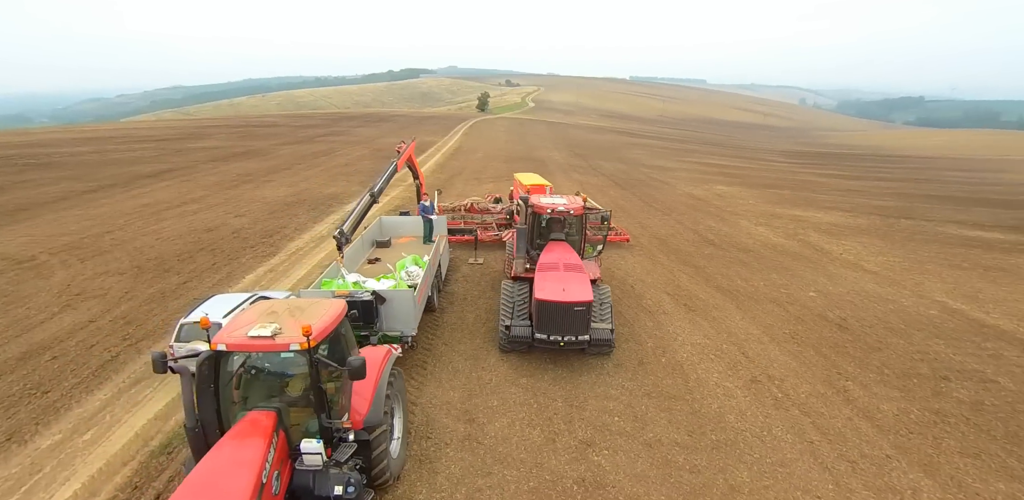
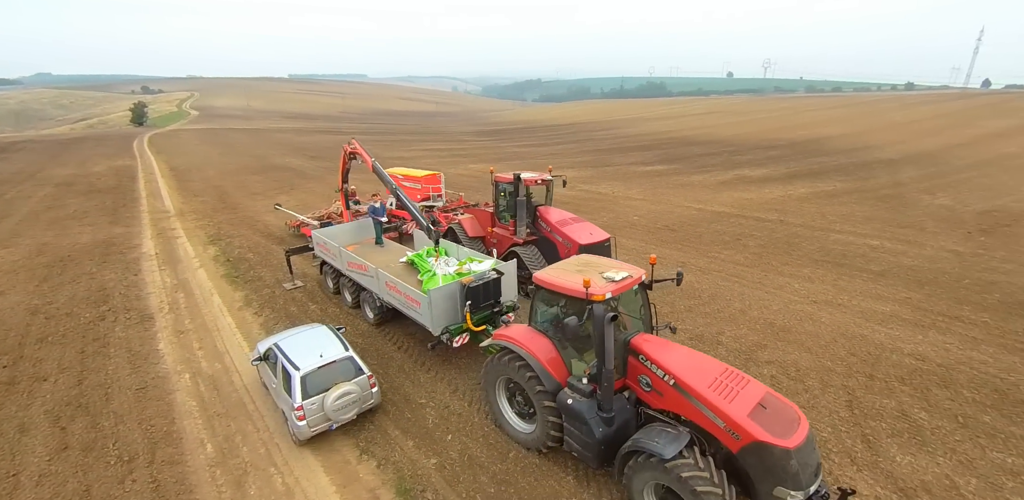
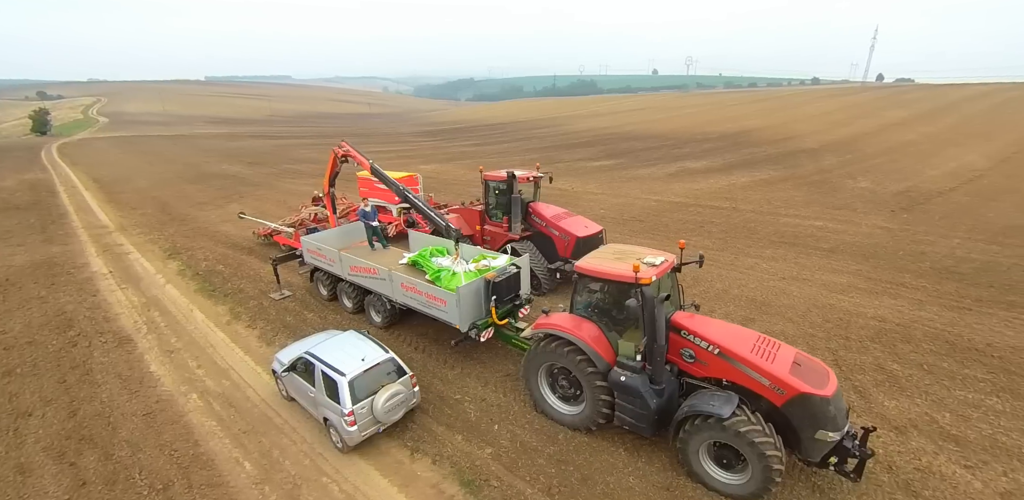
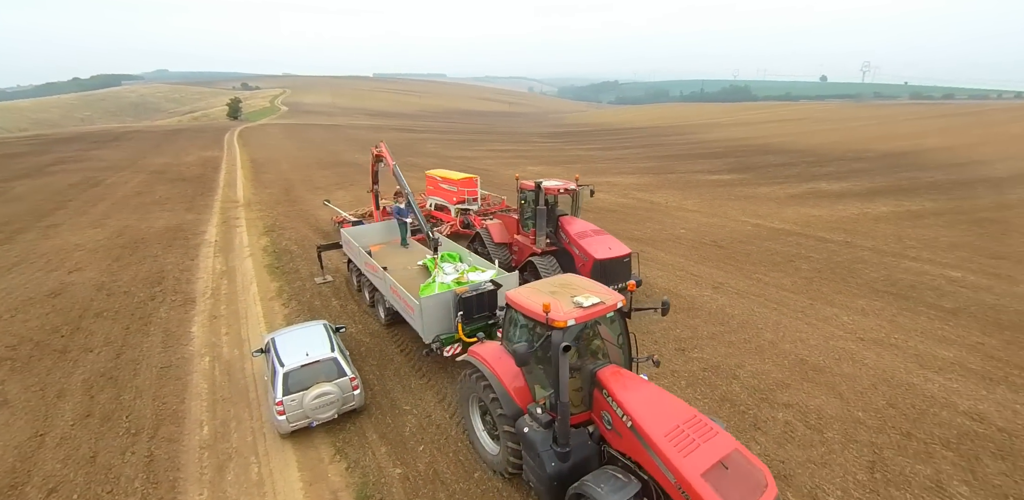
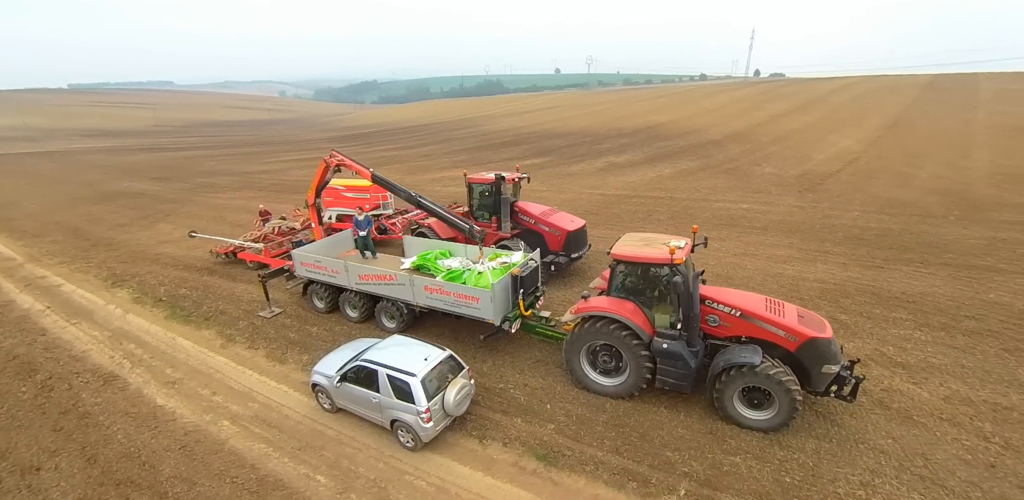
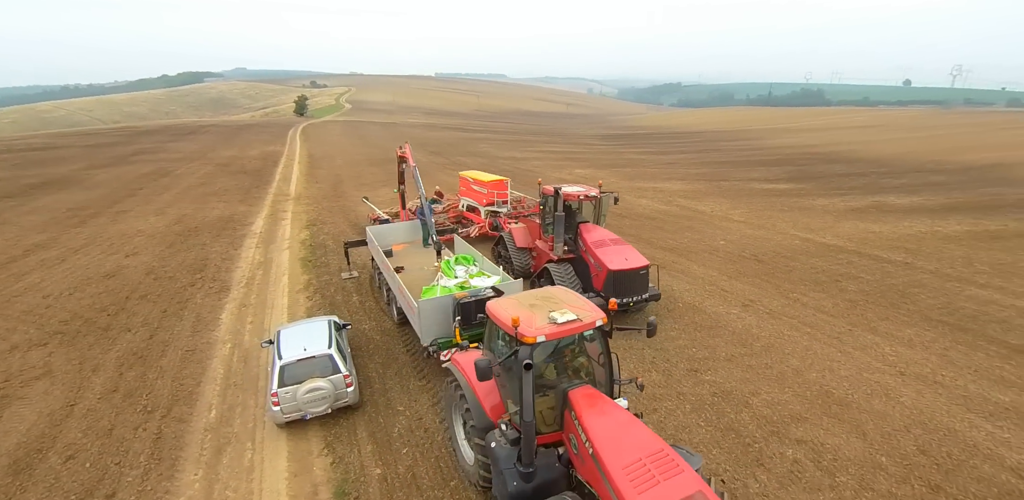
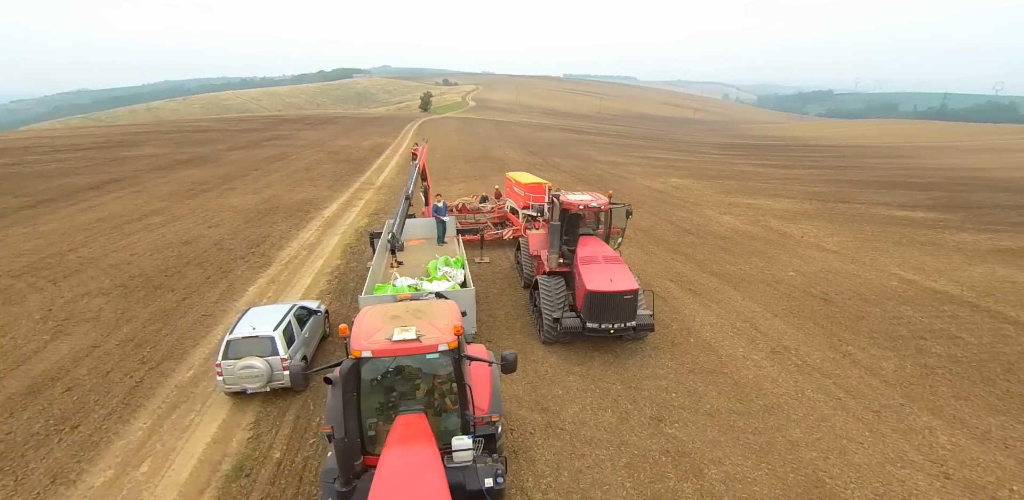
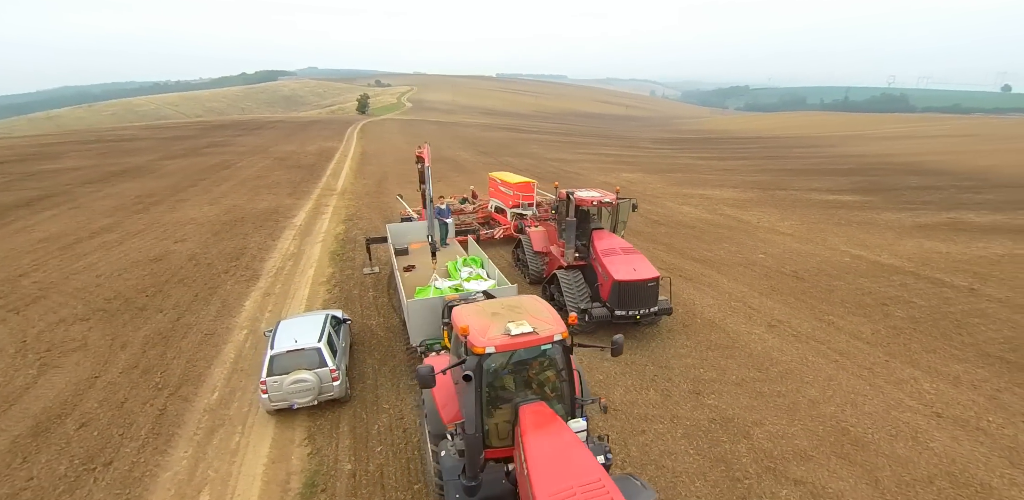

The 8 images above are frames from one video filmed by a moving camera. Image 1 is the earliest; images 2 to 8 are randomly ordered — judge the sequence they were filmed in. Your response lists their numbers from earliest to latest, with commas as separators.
7, 8, 6, 4, 2, 3, 5
